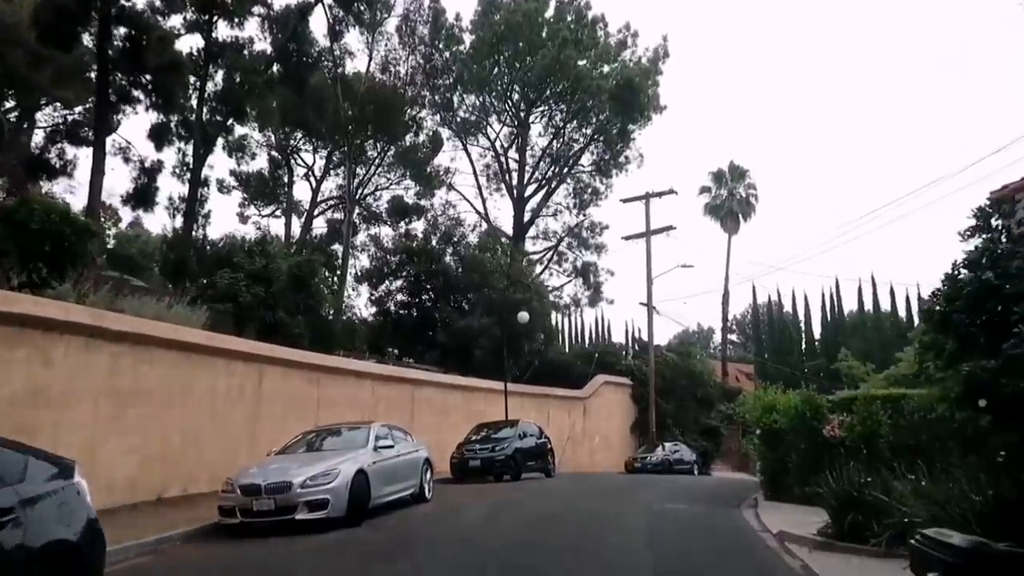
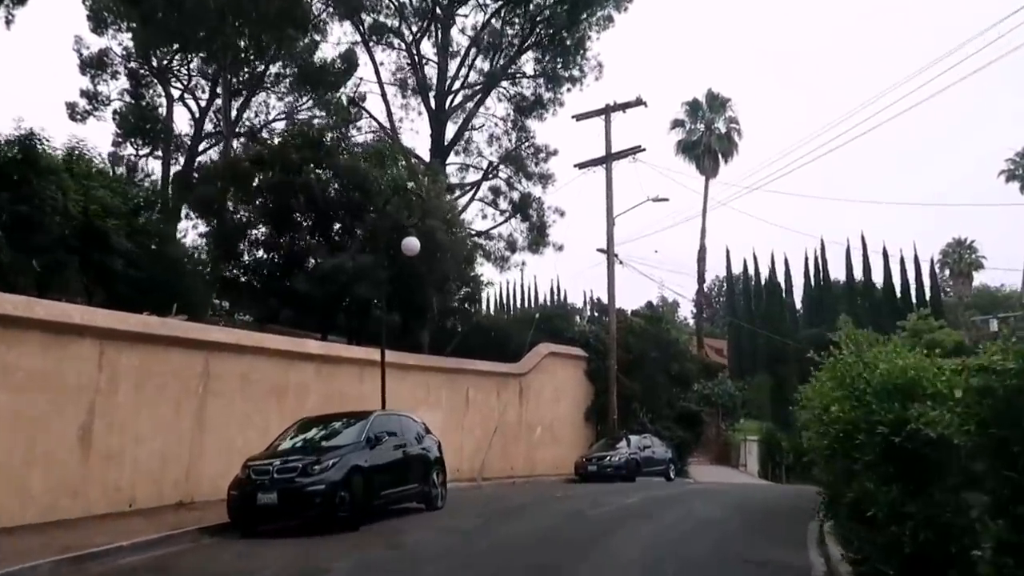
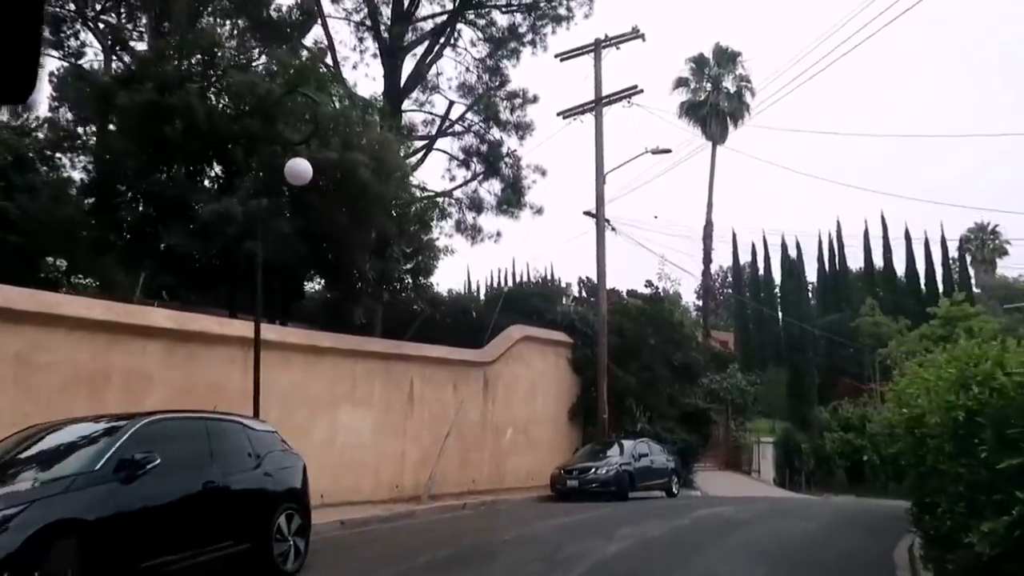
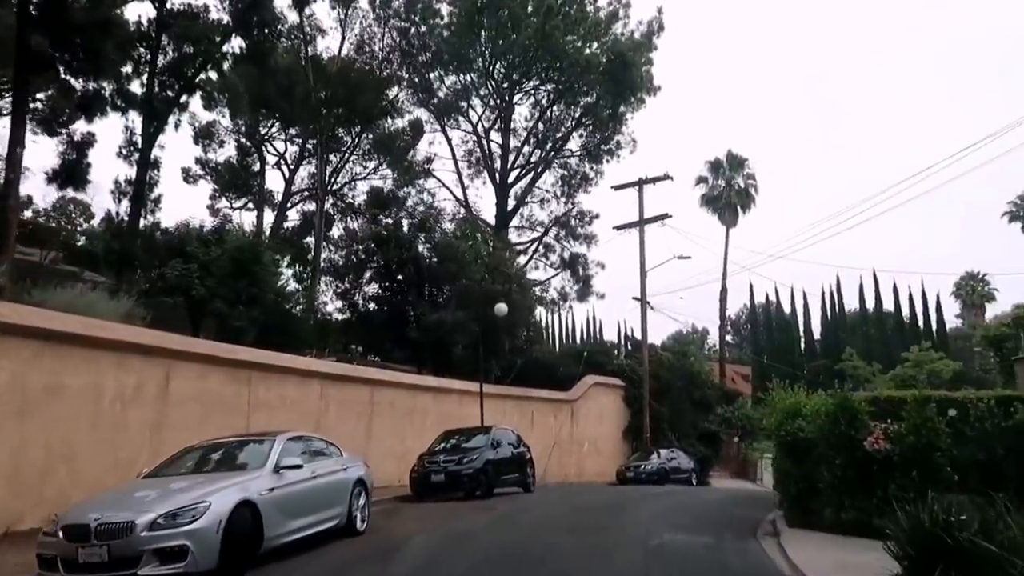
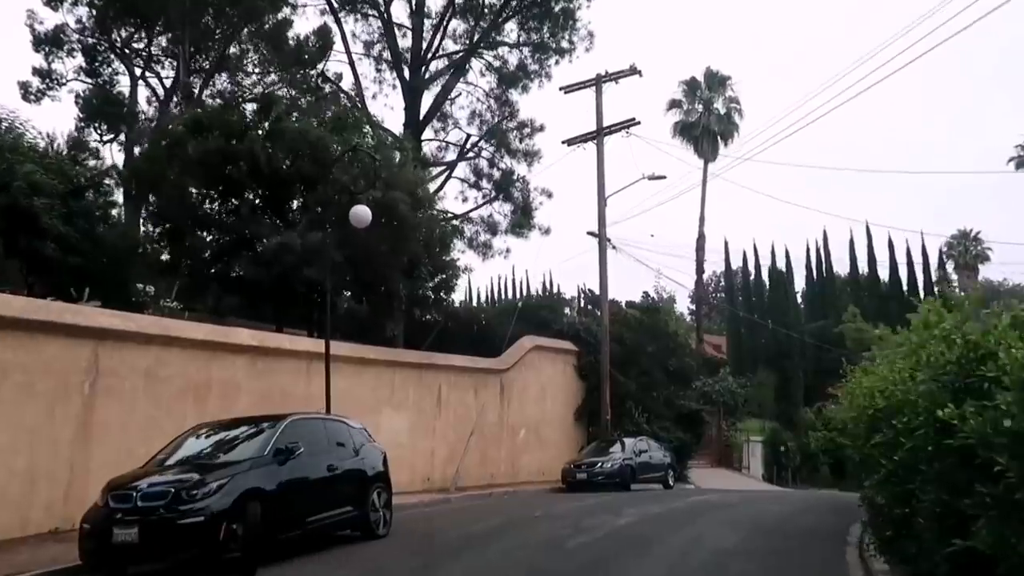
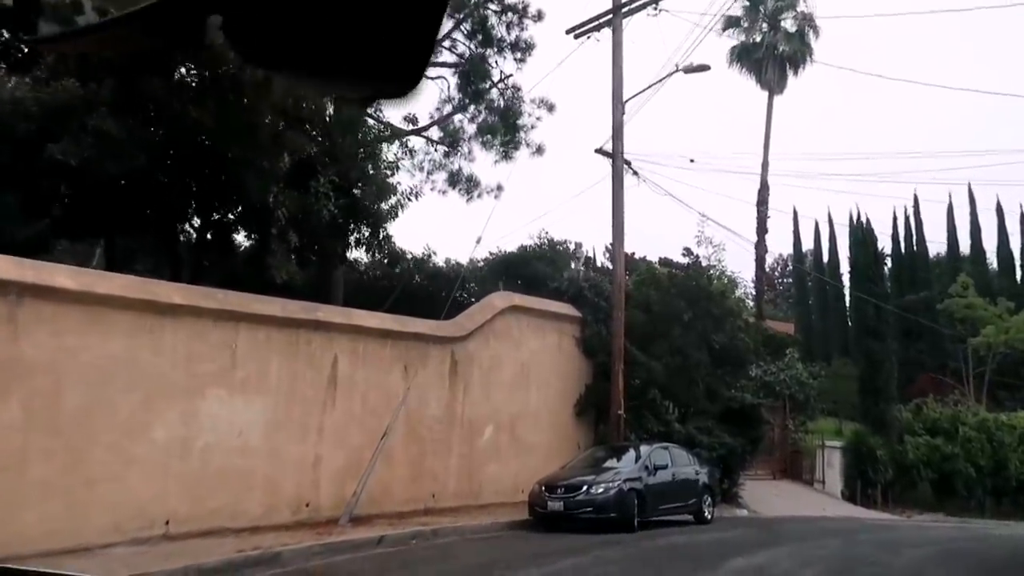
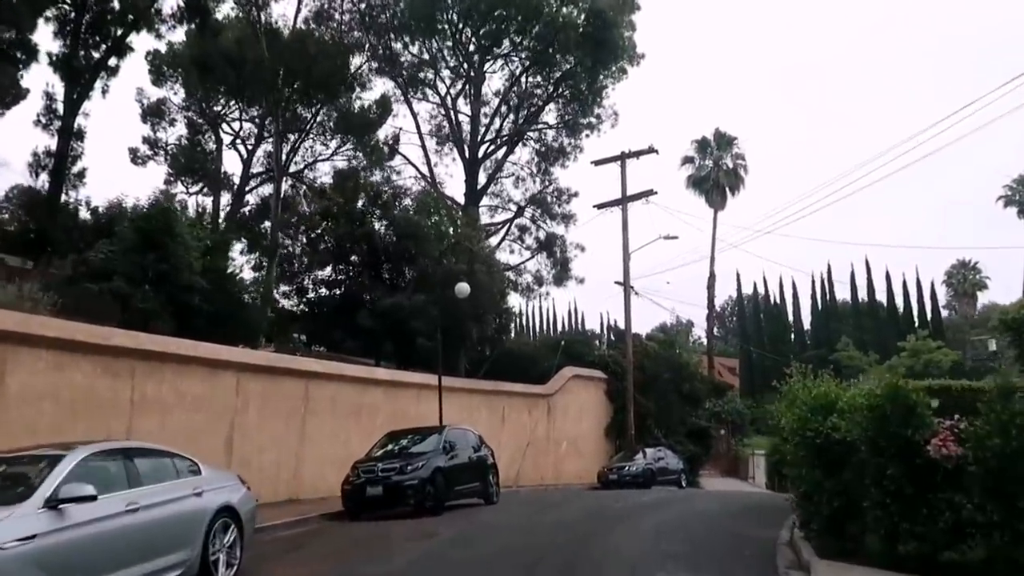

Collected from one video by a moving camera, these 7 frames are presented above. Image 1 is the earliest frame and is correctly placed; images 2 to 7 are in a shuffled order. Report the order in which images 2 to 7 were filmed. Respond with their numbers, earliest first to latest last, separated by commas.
4, 7, 2, 5, 3, 6
